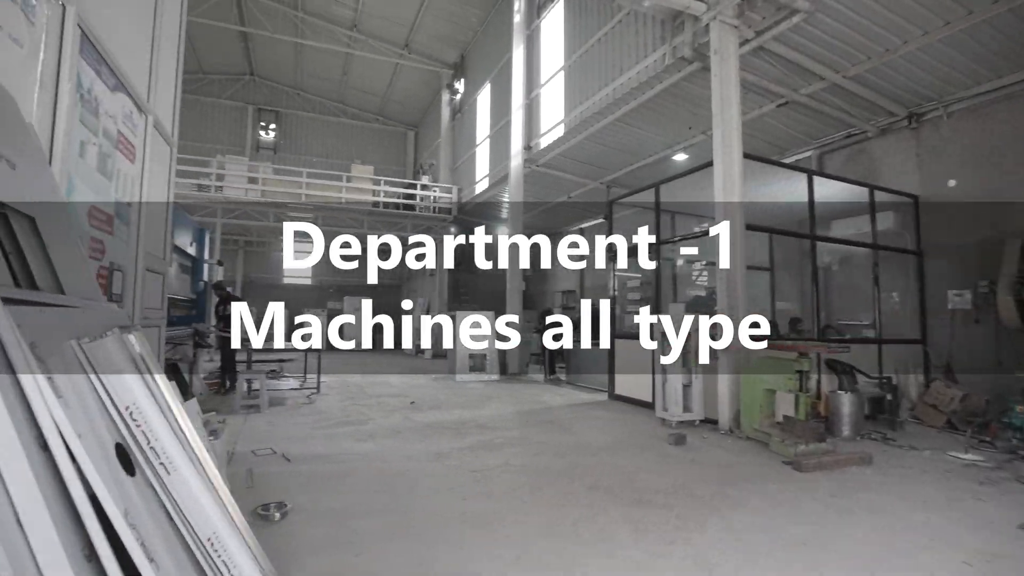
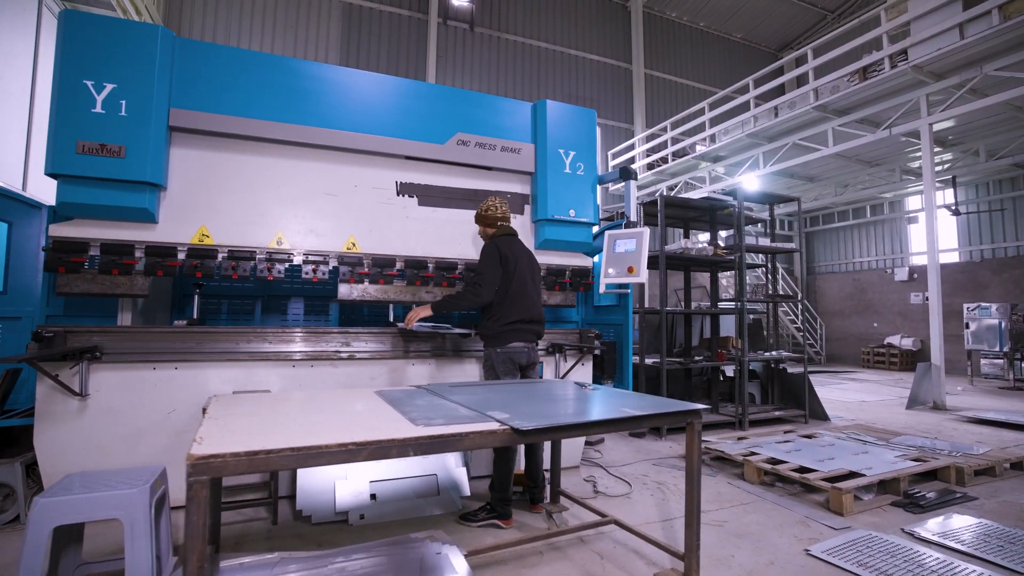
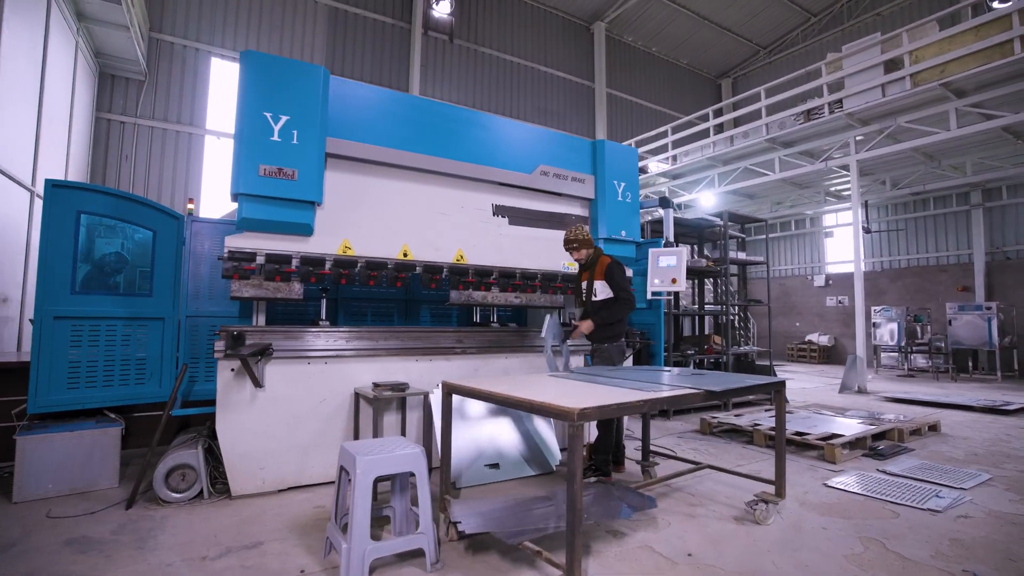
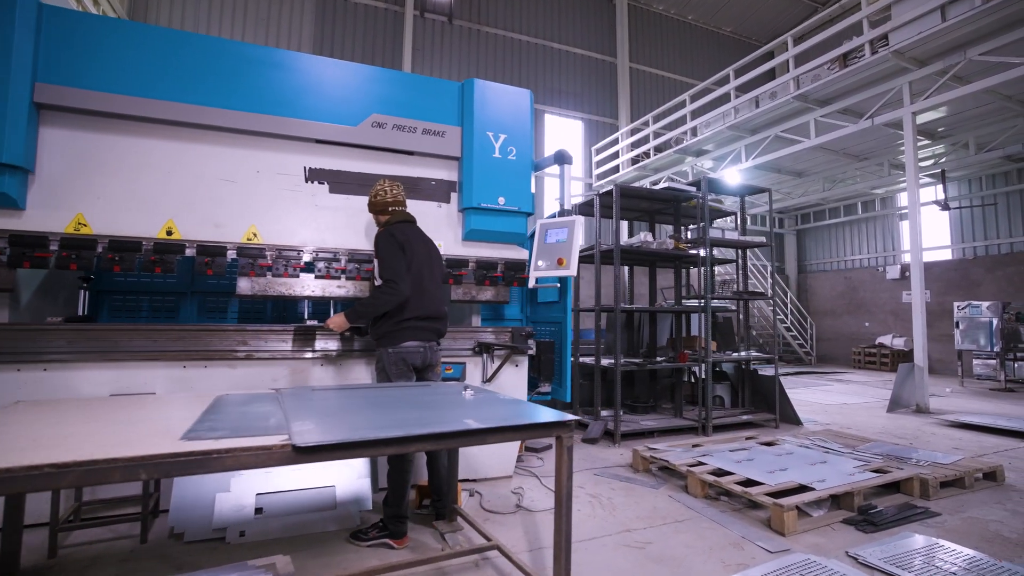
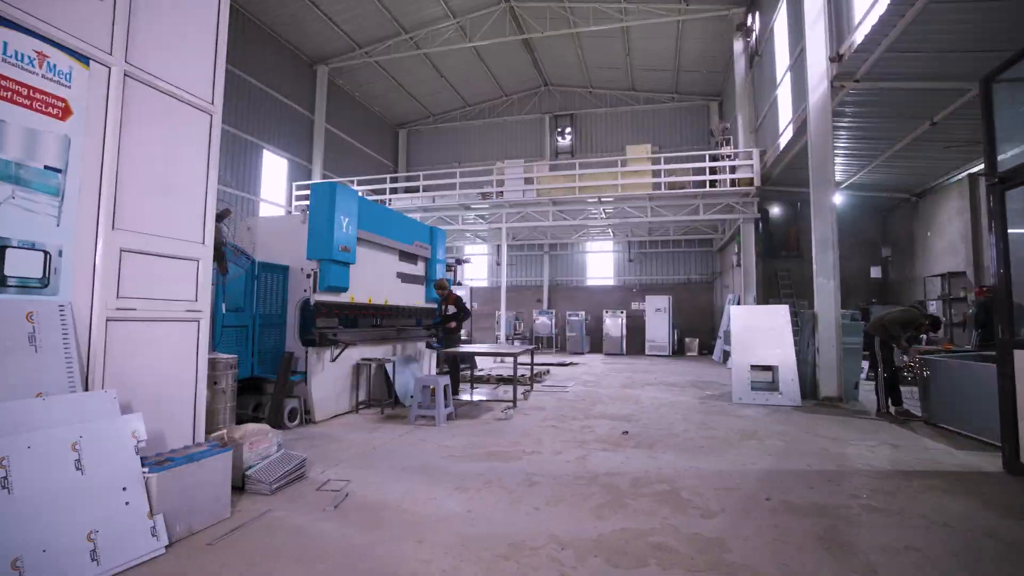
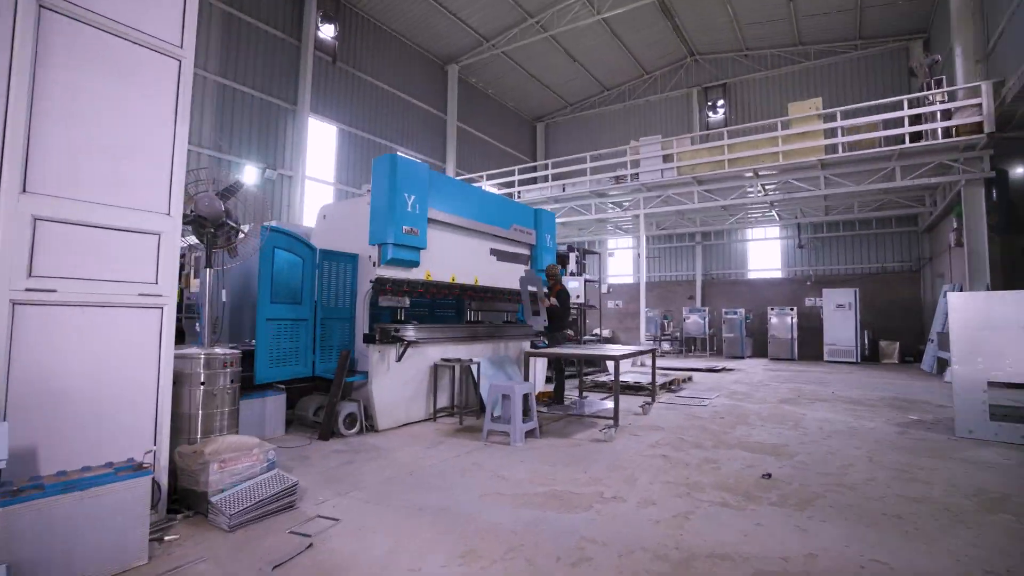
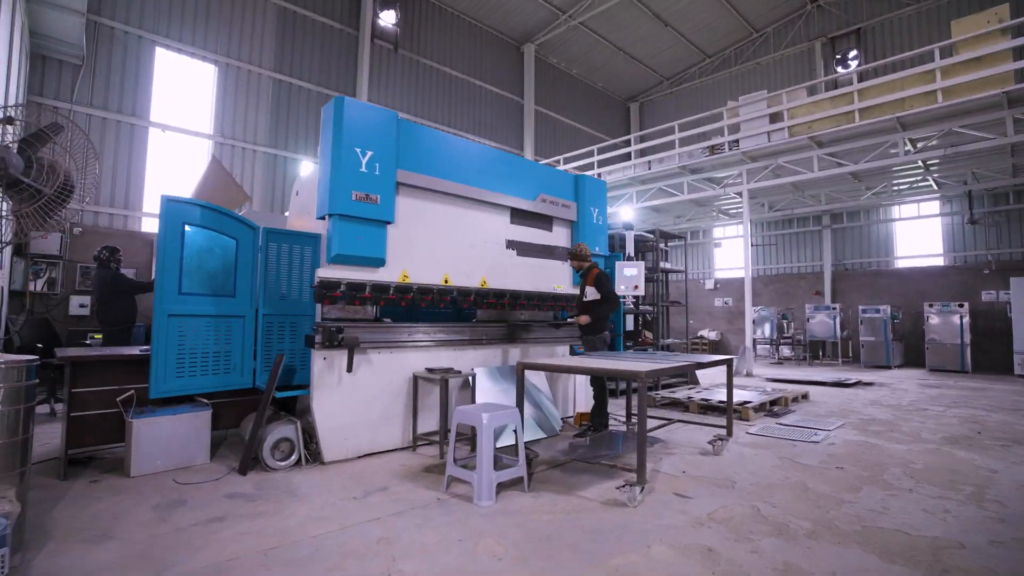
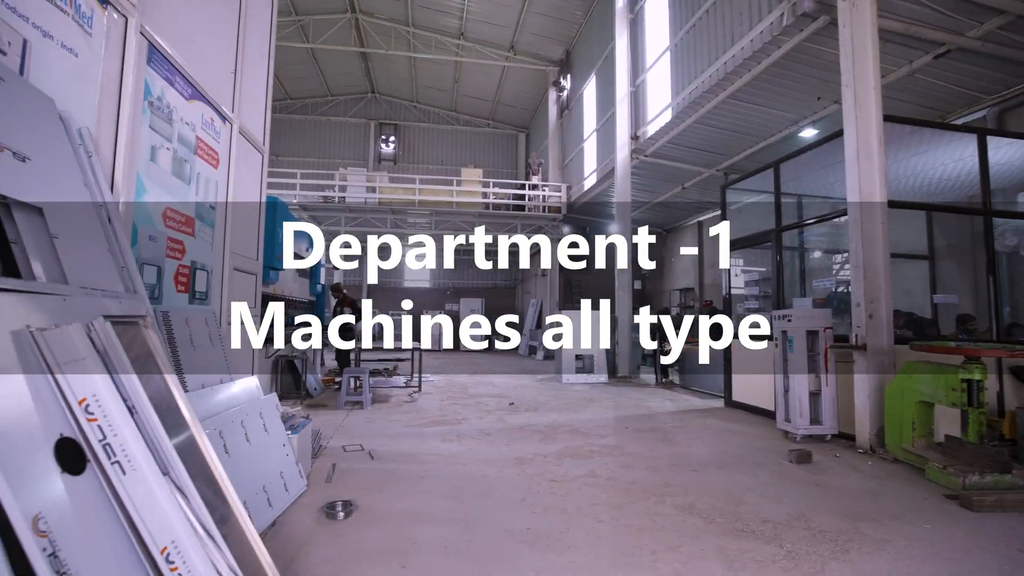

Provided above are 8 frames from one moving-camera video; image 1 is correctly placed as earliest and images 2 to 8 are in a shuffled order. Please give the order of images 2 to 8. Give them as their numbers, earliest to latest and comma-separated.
8, 5, 6, 7, 3, 2, 4
